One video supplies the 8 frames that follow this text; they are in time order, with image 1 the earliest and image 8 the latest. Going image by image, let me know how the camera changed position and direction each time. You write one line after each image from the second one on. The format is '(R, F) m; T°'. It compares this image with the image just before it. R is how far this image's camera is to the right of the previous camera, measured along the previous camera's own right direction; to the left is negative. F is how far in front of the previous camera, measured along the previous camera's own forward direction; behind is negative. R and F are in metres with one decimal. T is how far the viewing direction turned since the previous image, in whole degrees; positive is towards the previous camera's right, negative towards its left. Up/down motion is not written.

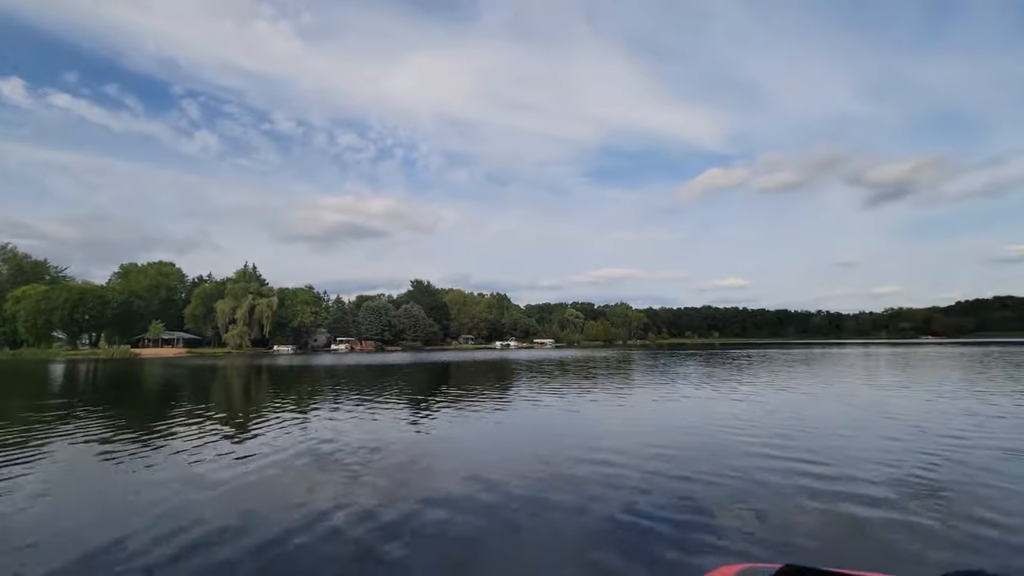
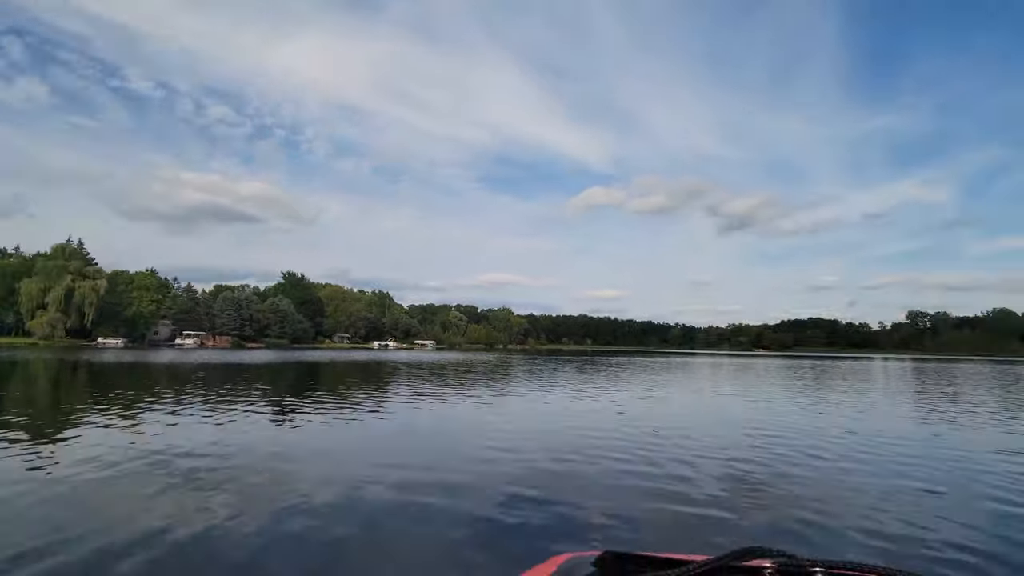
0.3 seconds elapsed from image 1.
(0.0, +0.2) m; +13°
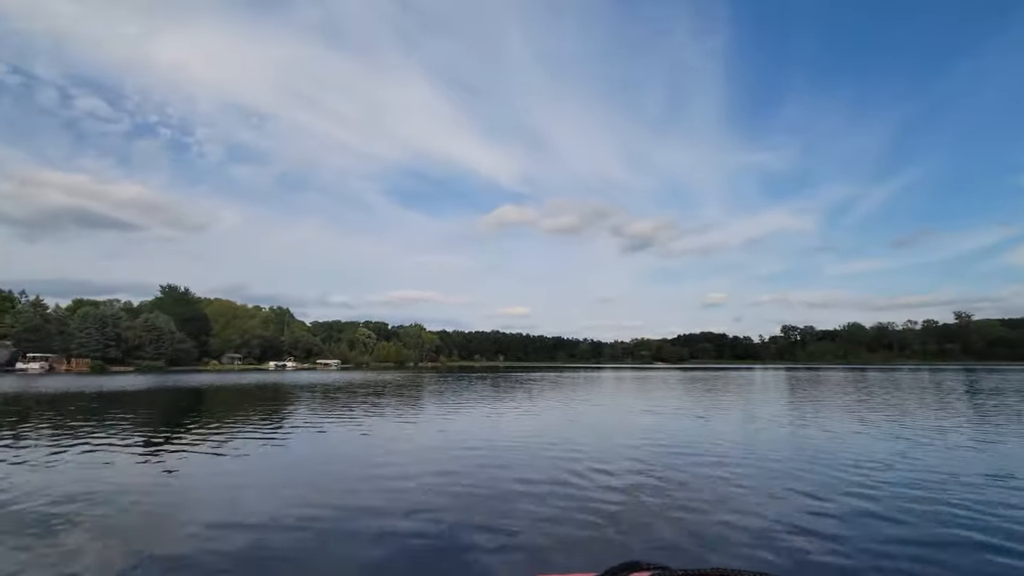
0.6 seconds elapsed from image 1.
(0.0, +0.4) m; +10°
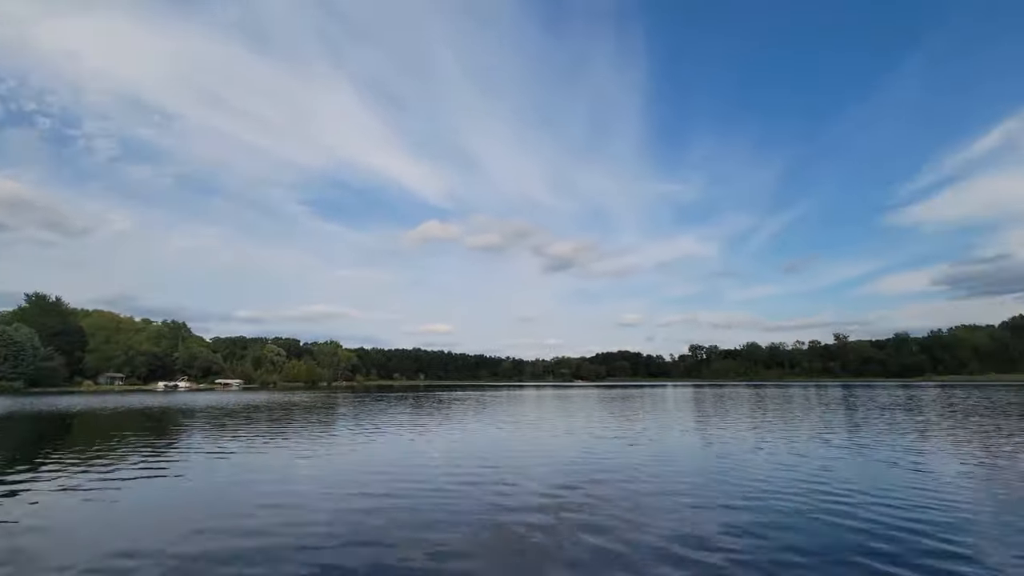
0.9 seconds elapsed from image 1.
(0.0, +0.3) m; +9°
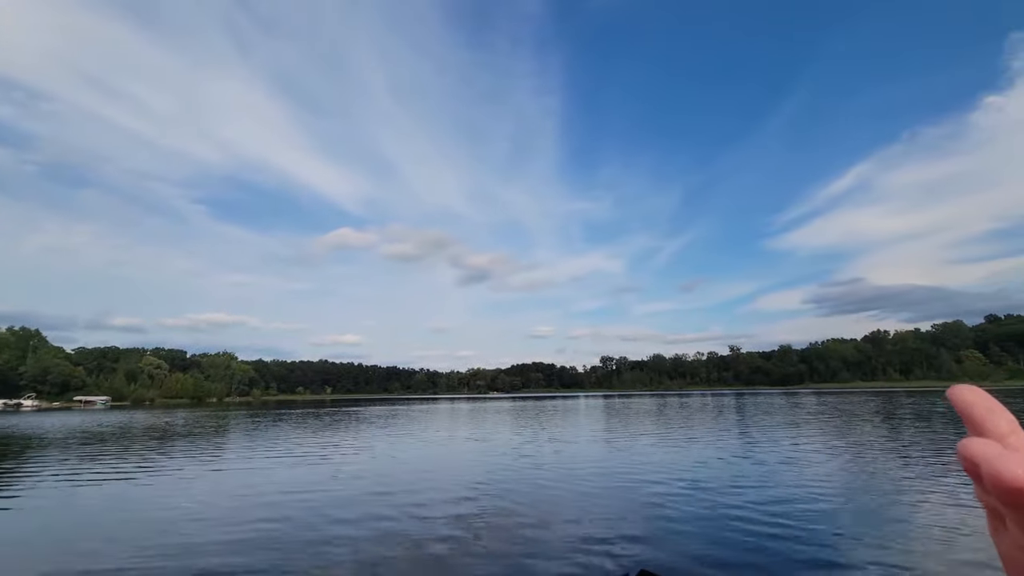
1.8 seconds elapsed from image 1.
(-0.2, +0.7) m; +10°
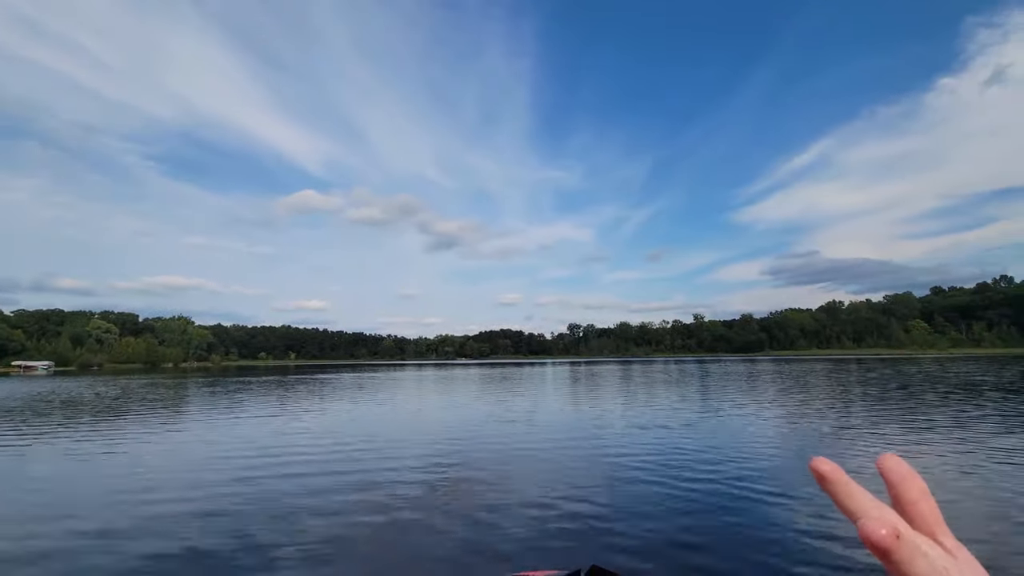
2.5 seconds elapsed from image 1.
(-0.2, +0.5) m; +4°
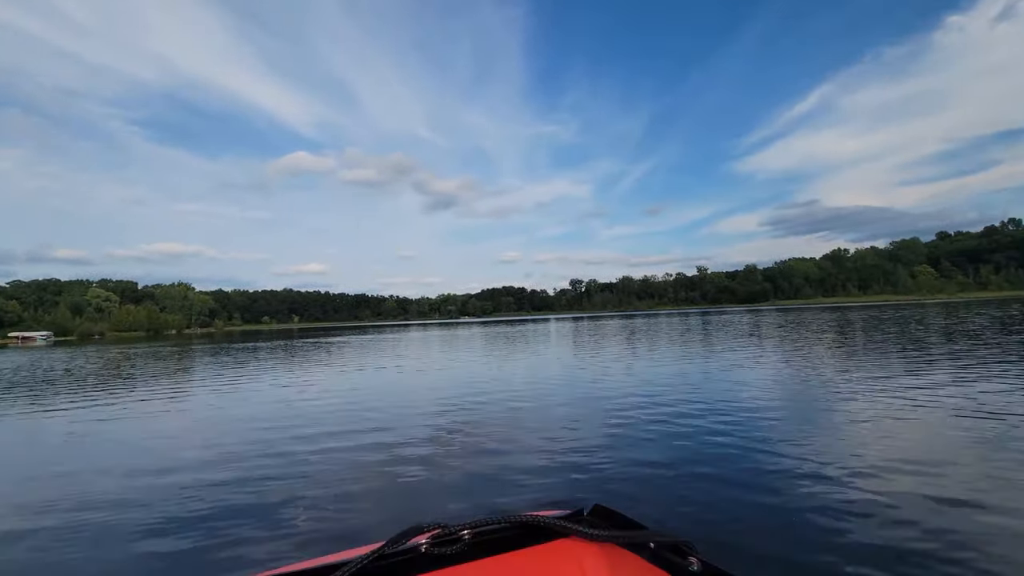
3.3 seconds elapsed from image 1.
(-0.3, +0.5) m; 0°
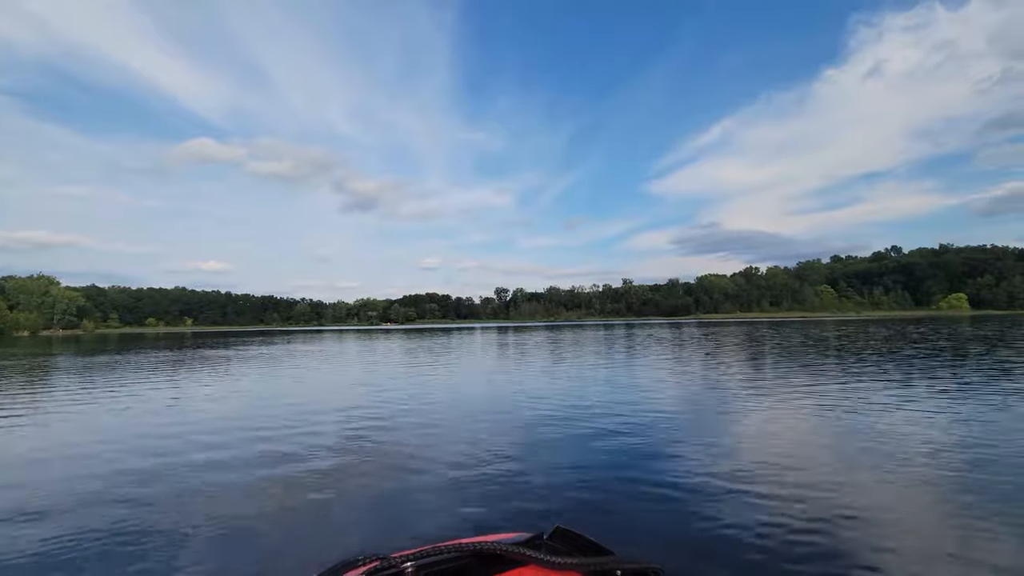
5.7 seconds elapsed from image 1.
(-0.7, +2.1) m; +9°
